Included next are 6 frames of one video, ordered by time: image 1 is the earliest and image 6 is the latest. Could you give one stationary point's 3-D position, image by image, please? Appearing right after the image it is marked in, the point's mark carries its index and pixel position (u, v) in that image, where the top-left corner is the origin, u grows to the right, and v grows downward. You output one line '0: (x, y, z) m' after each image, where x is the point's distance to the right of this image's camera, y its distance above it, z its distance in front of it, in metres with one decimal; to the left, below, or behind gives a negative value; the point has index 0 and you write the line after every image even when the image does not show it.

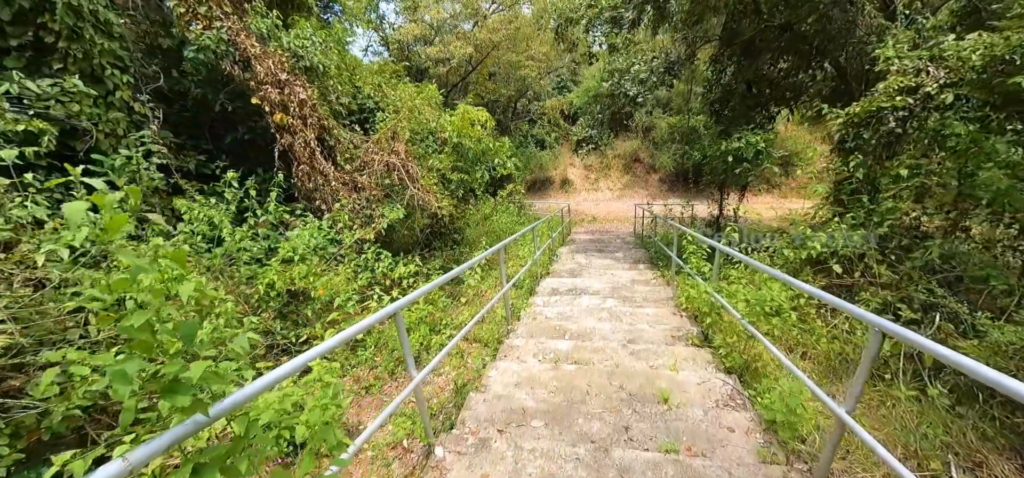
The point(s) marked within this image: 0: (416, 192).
0: (-1.2, +0.6, +4.2) m
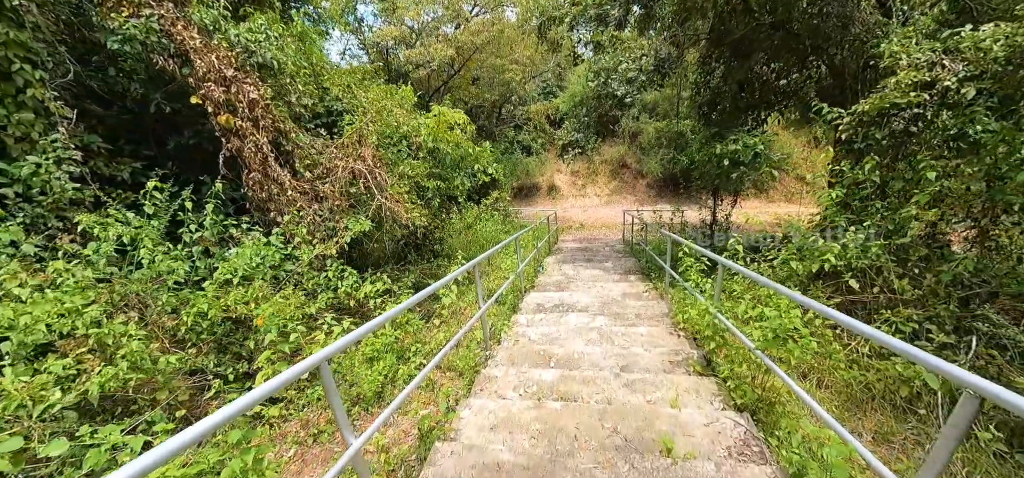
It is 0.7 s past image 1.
0: (-1.4, +0.4, +3.8) m
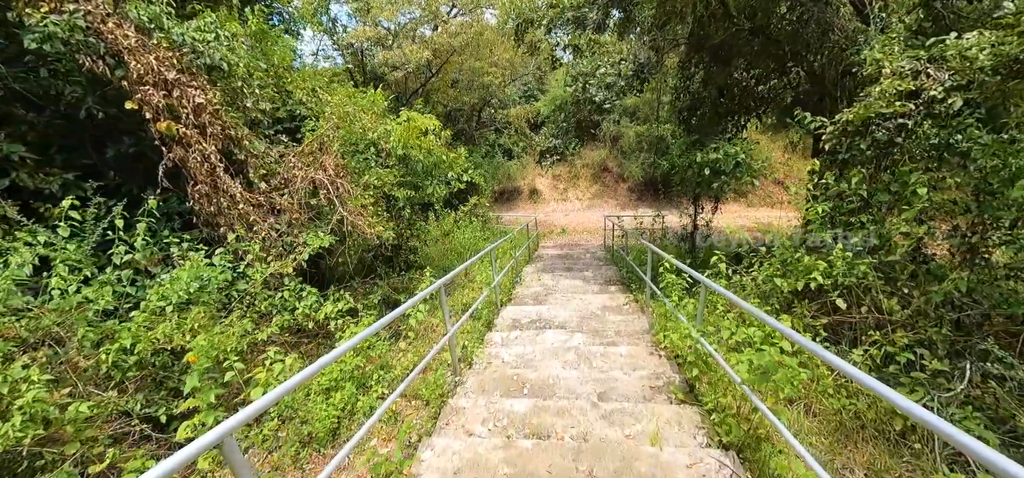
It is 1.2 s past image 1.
0: (-1.7, +0.3, +3.5) m
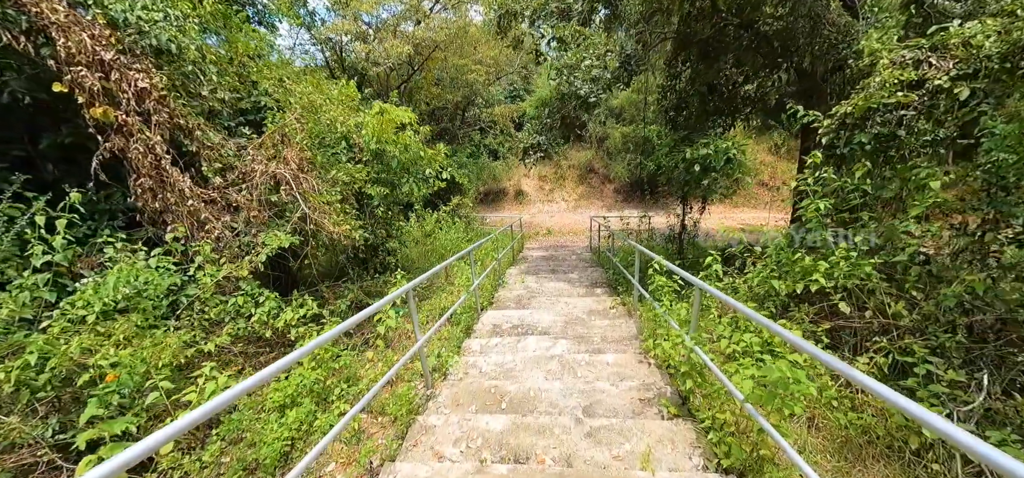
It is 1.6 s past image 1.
0: (-1.8, +0.3, +3.2) m
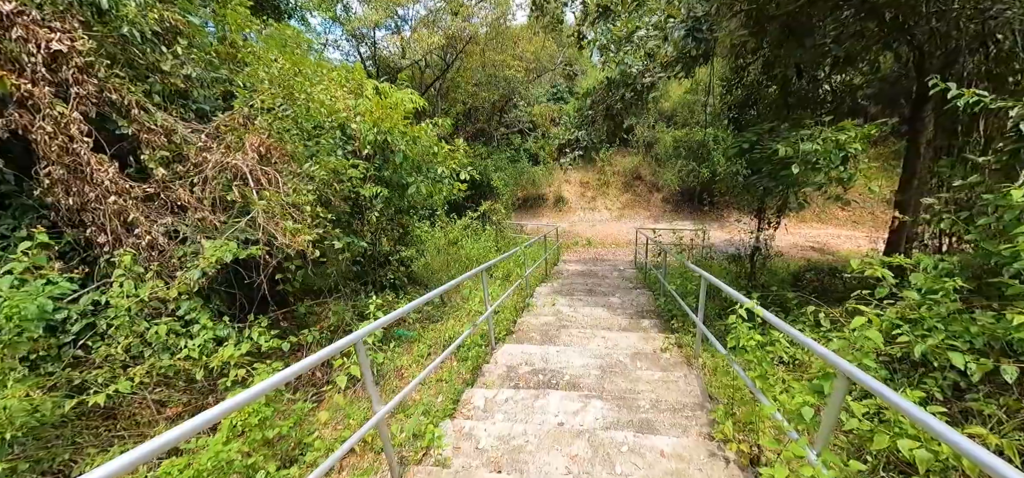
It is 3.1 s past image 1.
0: (-1.7, +0.2, +2.6) m
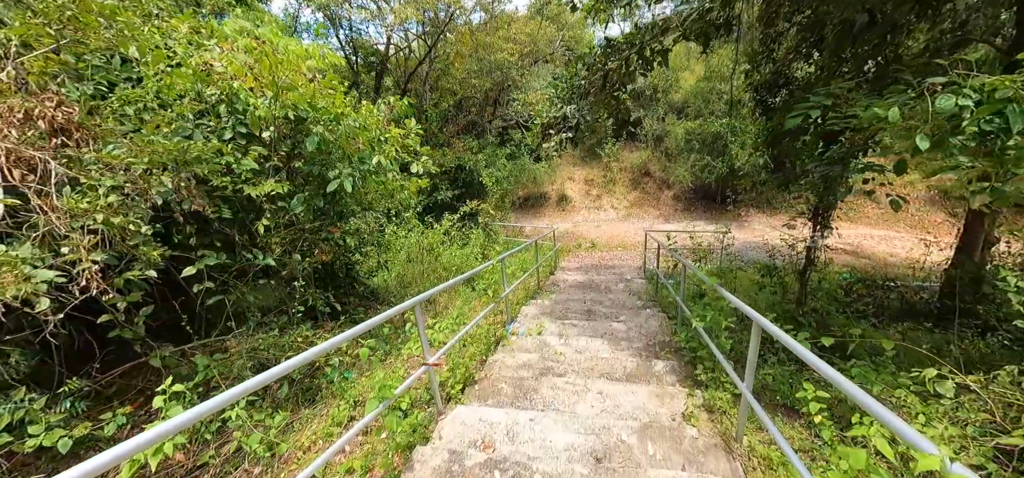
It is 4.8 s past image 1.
0: (-2.0, +0.1, +1.6) m
